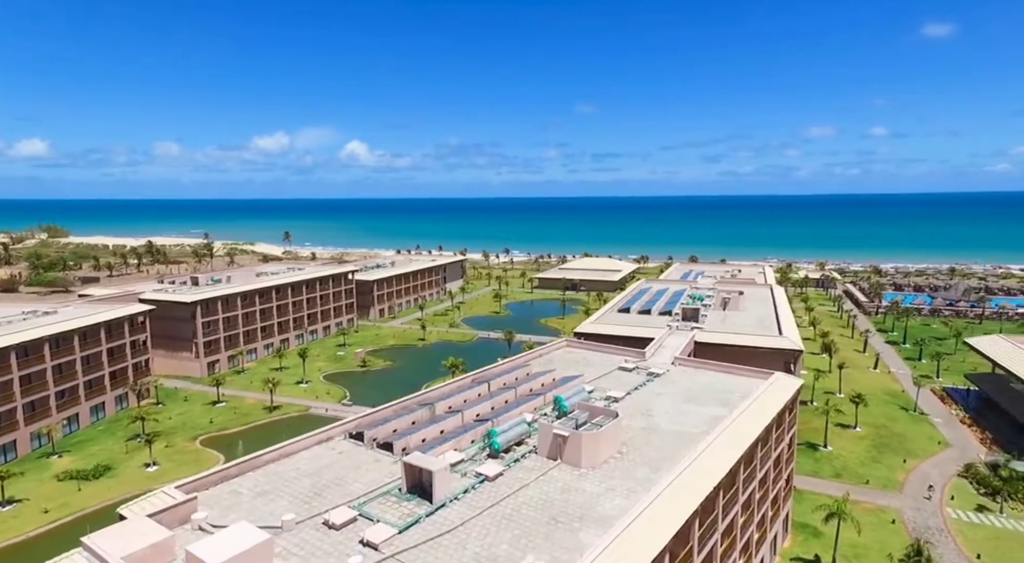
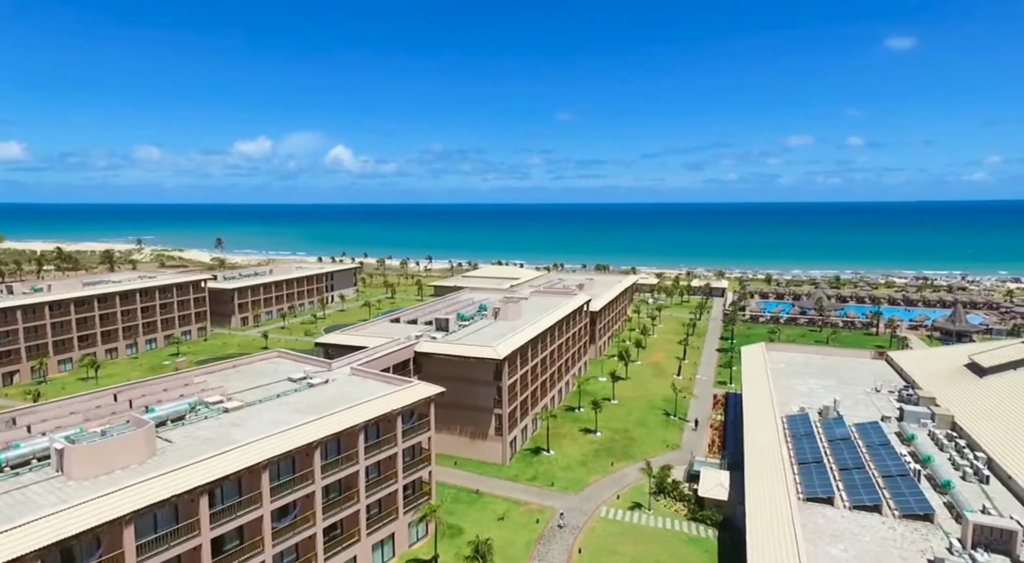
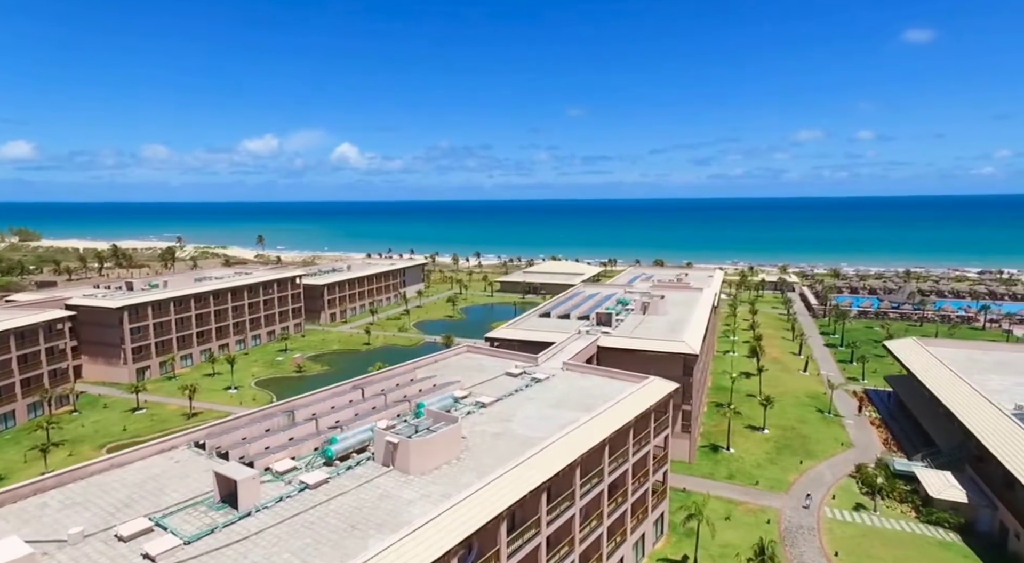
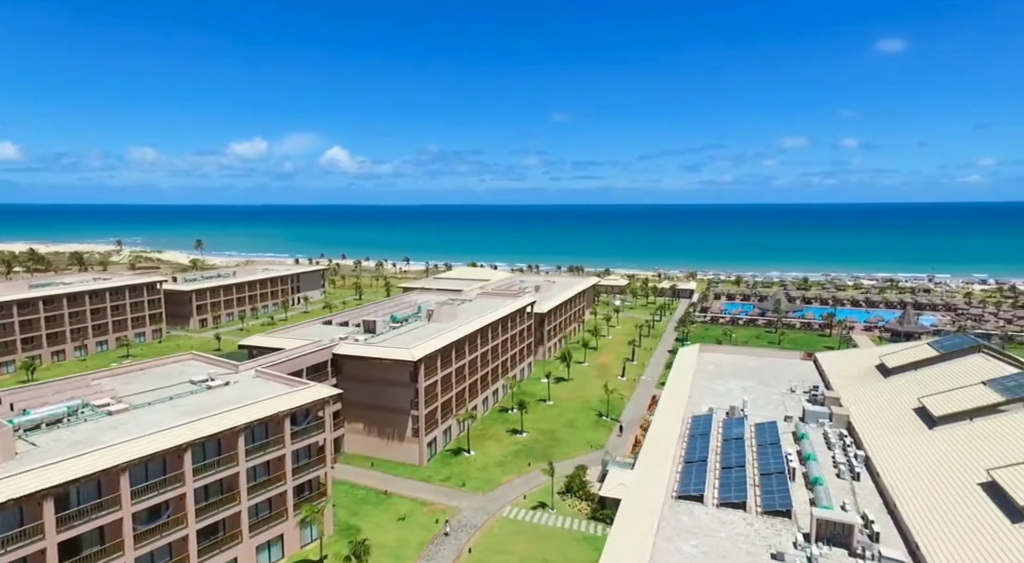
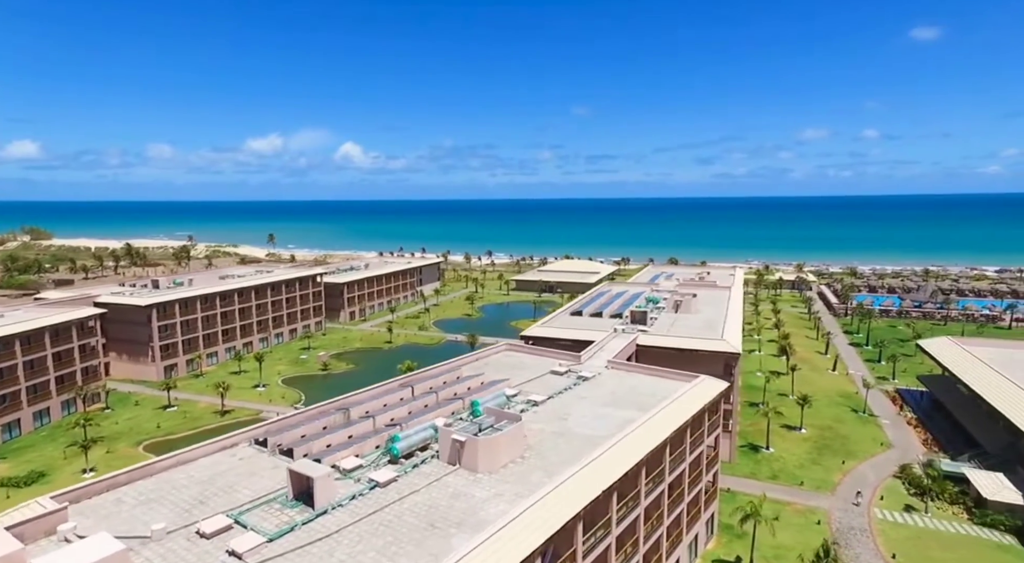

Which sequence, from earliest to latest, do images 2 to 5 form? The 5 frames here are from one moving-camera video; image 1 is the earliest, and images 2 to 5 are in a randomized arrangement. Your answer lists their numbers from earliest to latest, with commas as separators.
5, 3, 2, 4
